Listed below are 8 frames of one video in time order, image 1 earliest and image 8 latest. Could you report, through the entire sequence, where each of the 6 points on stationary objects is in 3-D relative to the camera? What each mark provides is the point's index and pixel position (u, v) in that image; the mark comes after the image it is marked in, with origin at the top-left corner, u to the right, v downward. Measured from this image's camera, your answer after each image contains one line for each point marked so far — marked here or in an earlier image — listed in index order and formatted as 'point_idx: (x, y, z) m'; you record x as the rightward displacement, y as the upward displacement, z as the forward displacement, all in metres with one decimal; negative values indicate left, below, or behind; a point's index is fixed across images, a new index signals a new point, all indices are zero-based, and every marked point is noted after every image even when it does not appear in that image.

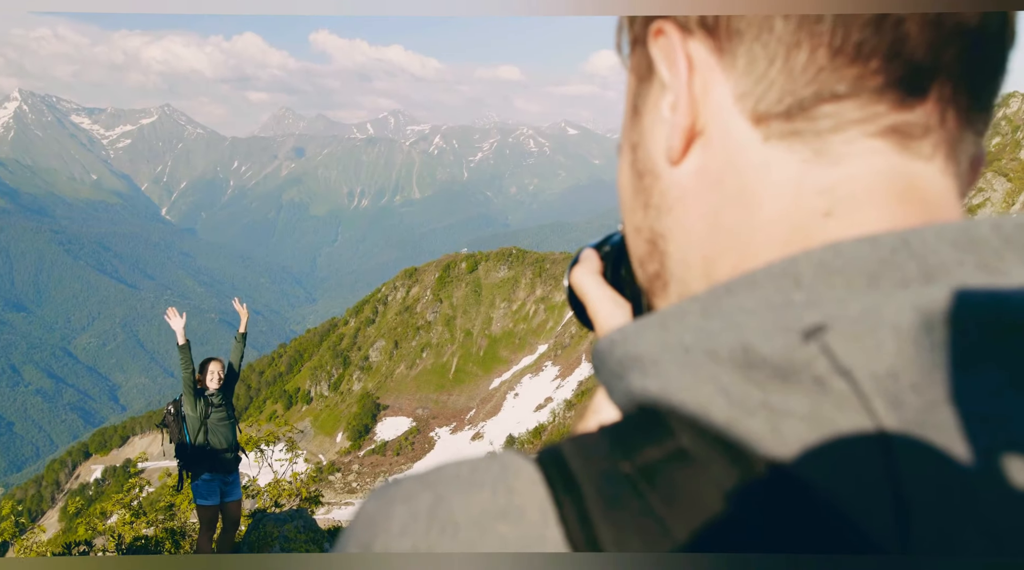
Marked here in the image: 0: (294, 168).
0: (-3.9, +2.1, +14.5) m
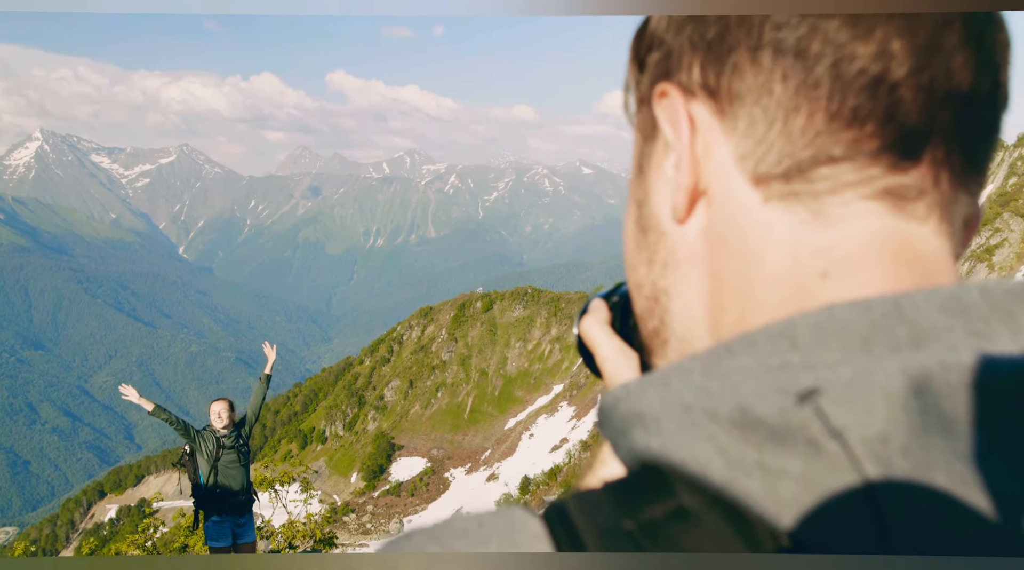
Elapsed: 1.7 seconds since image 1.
0: (-3.6, +1.4, +14.6) m
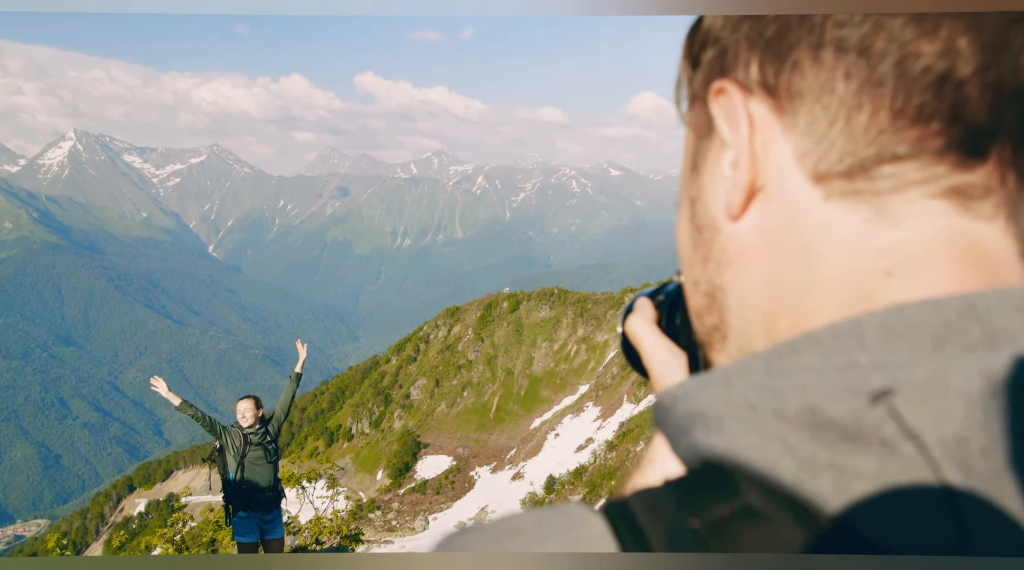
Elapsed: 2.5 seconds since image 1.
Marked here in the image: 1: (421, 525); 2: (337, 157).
0: (-3.2, +1.4, +14.7) m
1: (-1.3, -3.5, +11.9) m
2: (-2.7, +2.0, +12.6) m
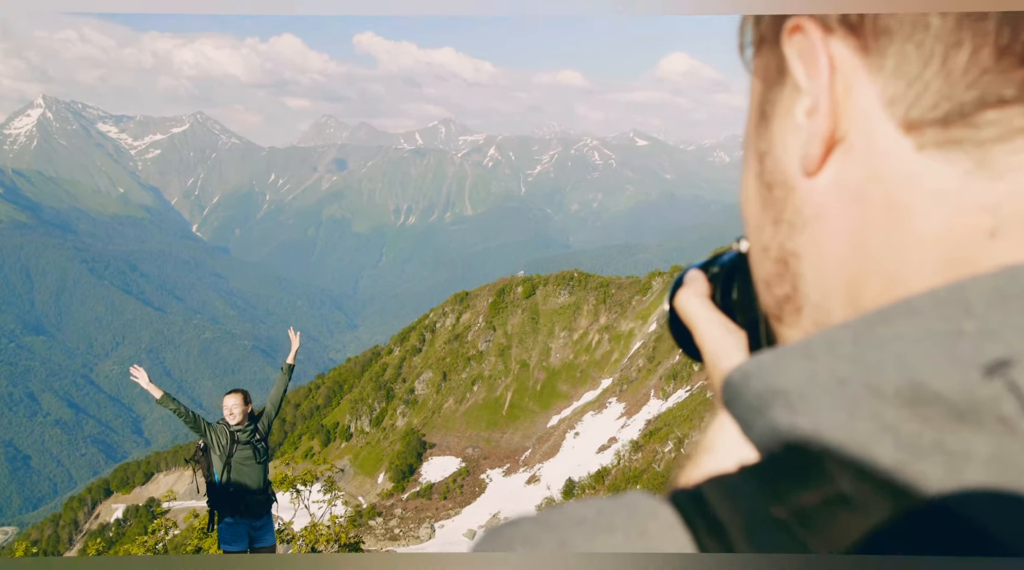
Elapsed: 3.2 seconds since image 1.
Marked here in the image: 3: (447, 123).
0: (-2.9, +1.7, +13.4) m
1: (-1.1, -3.3, +10.6) m
2: (-2.5, +2.2, +11.3) m
3: (-0.9, +2.2, +11.0) m
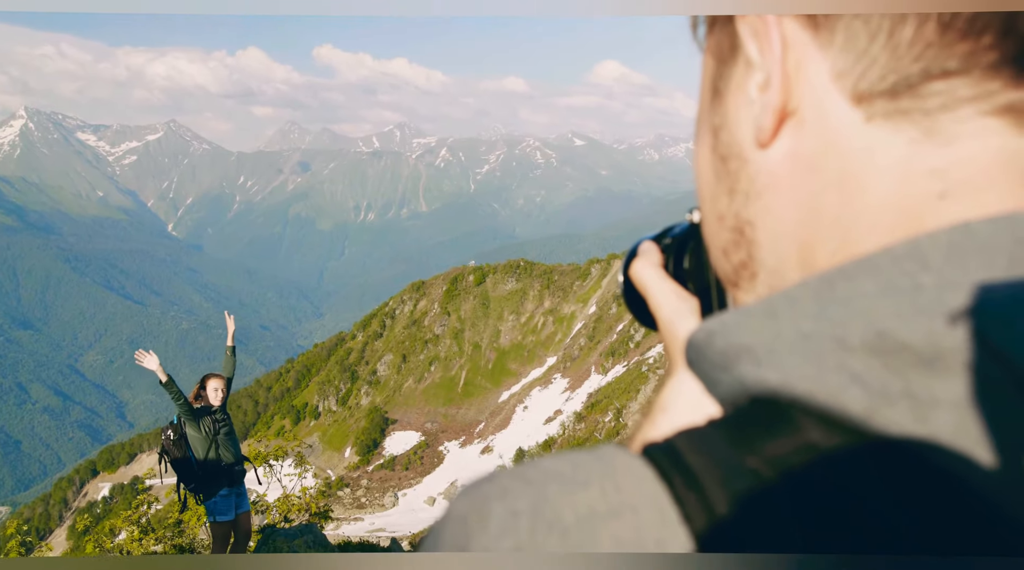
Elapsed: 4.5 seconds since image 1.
0: (-3.8, +1.8, +14.5) m
1: (-1.8, -3.1, +11.8) m
2: (-3.3, +2.3, +12.4) m
3: (-1.7, +2.4, +12.2) m
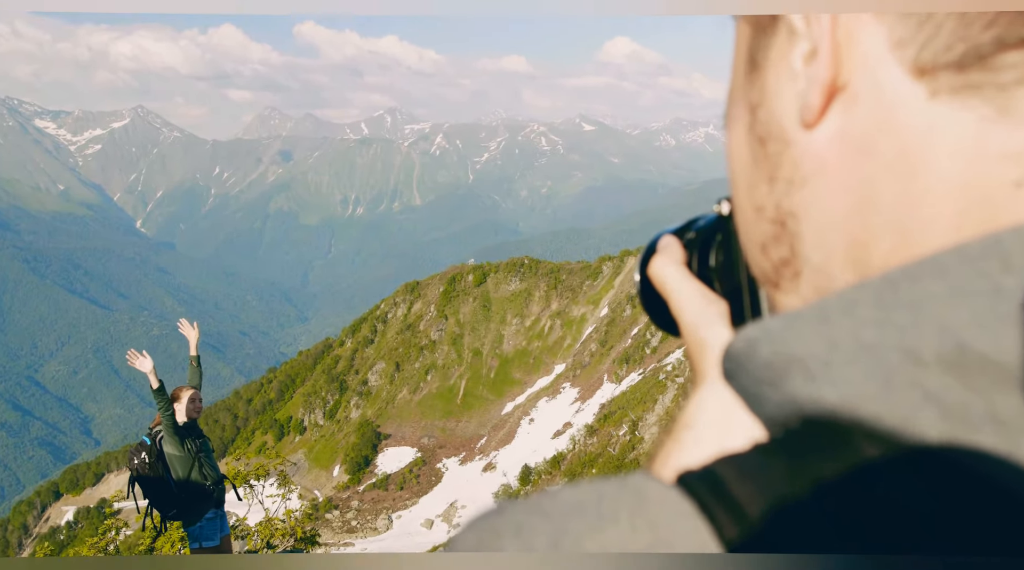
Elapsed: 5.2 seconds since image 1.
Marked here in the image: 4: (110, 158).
0: (-3.8, +1.8, +13.2) m
1: (-1.7, -3.2, +10.6) m
2: (-3.2, +2.3, +11.1) m
3: (-1.6, +2.3, +10.9) m
4: (-6.2, +2.0, +12.6) m
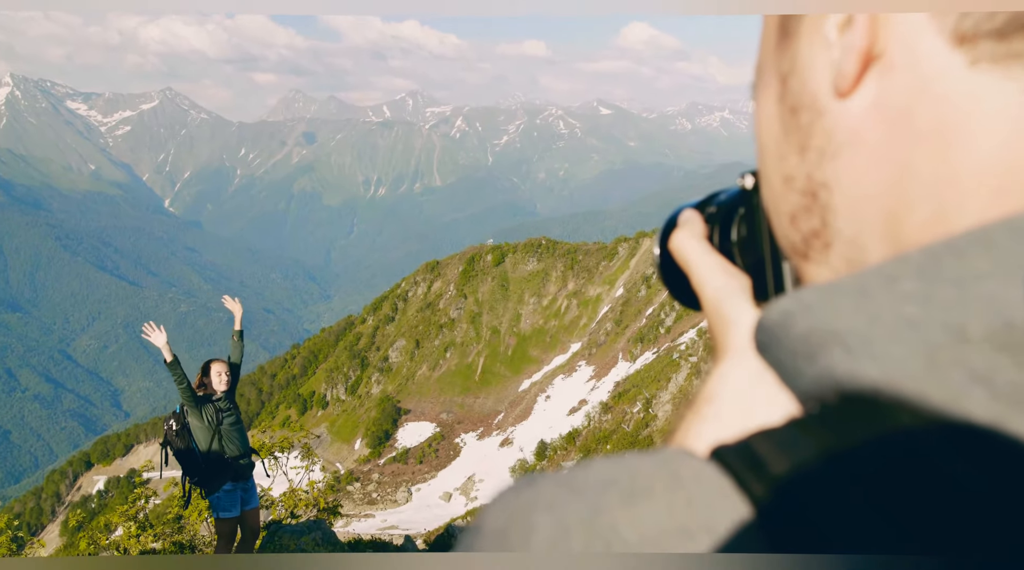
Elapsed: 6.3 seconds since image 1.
0: (-3.5, +2.1, +13.6) m
1: (-1.5, -2.9, +11.0) m
2: (-3.0, +2.6, +11.4) m
3: (-1.4, +2.6, +11.2) m
4: (-5.9, +2.3, +12.9) m
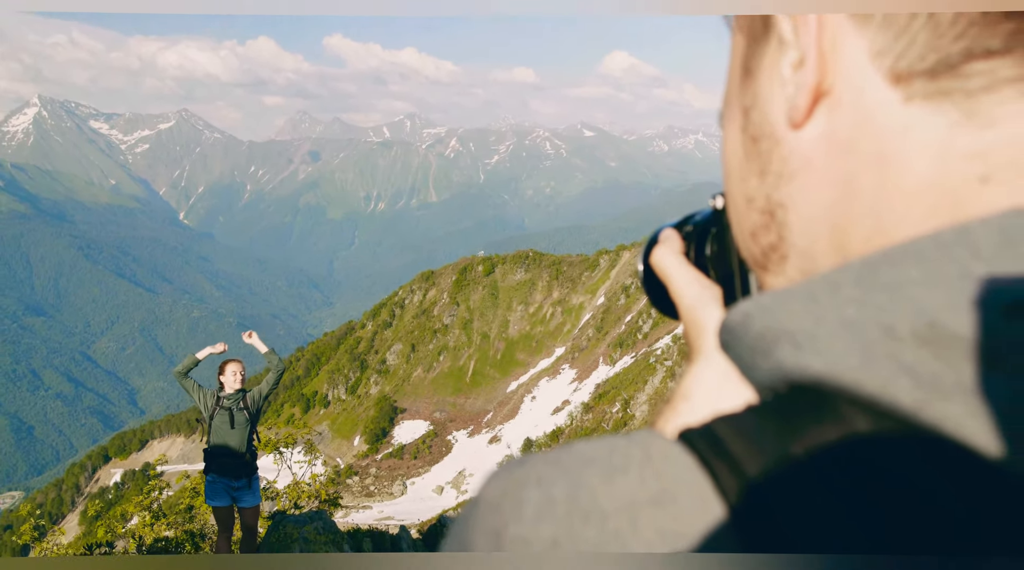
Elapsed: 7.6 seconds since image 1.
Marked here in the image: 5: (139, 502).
0: (-3.6, +2.0, +14.6) m
1: (-1.7, -3.0, +11.9) m
2: (-3.1, +2.5, +12.4) m
3: (-1.5, +2.5, +12.2) m
4: (-6.1, +2.2, +13.9) m
5: (-5.3, -3.1, +11.6) m
